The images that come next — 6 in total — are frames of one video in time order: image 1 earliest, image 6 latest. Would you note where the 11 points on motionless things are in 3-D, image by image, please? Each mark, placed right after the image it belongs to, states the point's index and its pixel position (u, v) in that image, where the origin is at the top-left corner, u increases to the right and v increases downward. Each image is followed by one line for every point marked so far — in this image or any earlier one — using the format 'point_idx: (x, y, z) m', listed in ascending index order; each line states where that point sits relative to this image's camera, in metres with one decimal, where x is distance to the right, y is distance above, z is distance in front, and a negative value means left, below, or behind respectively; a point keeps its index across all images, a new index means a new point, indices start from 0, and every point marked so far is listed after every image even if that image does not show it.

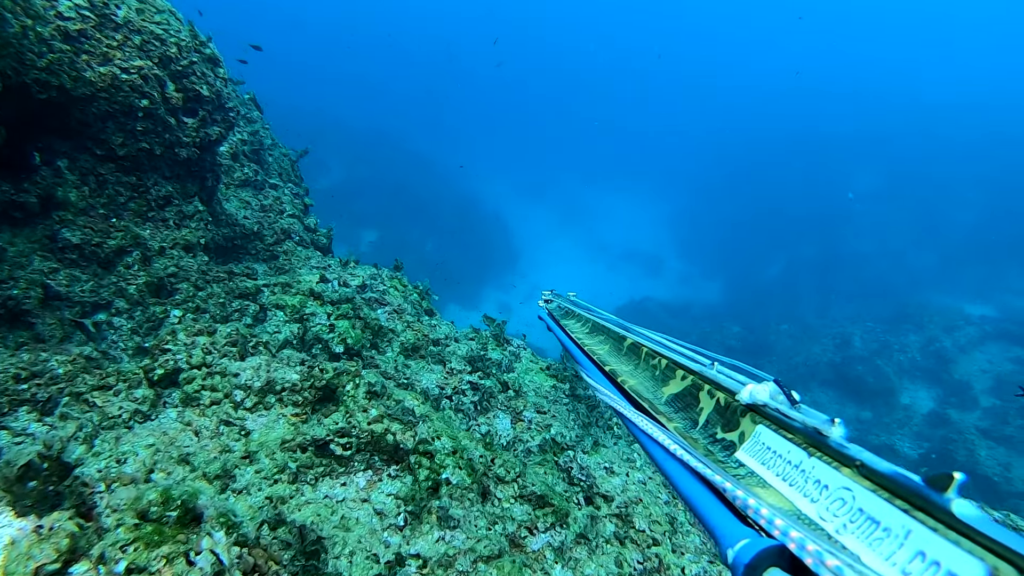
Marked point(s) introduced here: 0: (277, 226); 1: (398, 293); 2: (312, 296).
0: (-2.4, +0.6, +7.4) m
1: (-1.1, -0.1, +7.0) m
2: (-1.6, -0.1, +6.0) m
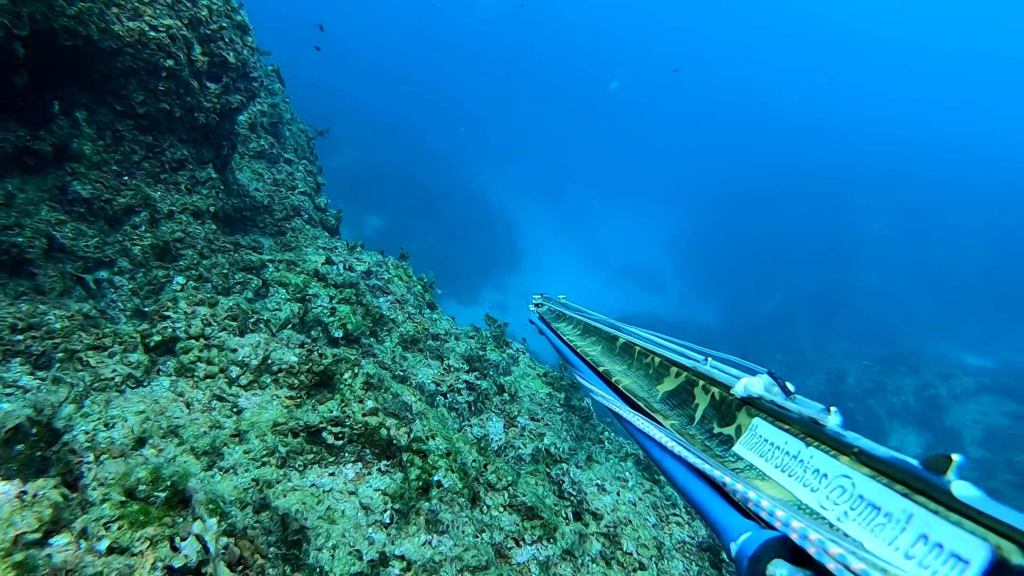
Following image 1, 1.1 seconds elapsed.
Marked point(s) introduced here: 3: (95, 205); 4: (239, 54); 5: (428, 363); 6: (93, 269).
0: (-2.2, +0.8, +7.3) m
1: (-1.0, 0.0, +6.9) m
2: (-1.6, +0.1, +5.9) m
3: (-2.8, +0.6, +5.0) m
4: (-2.3, +2.0, +6.1) m
5: (-0.6, -0.6, +5.7) m
6: (-2.7, +0.1, +4.8) m
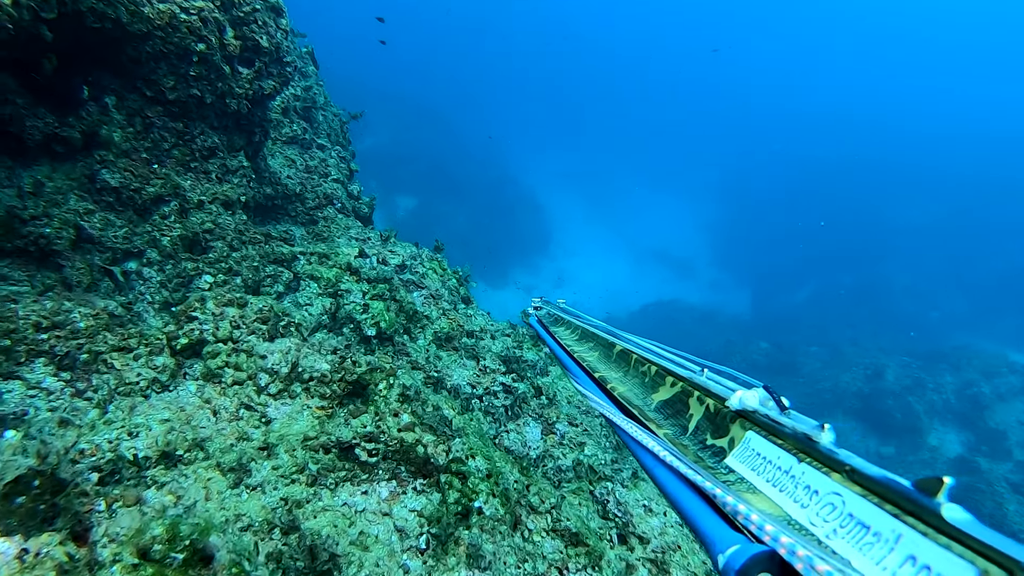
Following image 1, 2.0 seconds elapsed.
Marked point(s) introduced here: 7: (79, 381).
0: (-1.9, +0.9, +7.1) m
1: (-0.7, +0.1, +6.7) m
2: (-1.3, +0.1, +5.7) m
3: (-2.5, +0.6, +4.8) m
4: (-2.0, +2.0, +5.9) m
5: (-0.4, -0.6, +5.4) m
6: (-2.5, +0.2, +4.7) m
7: (-2.0, -0.4, +3.3) m
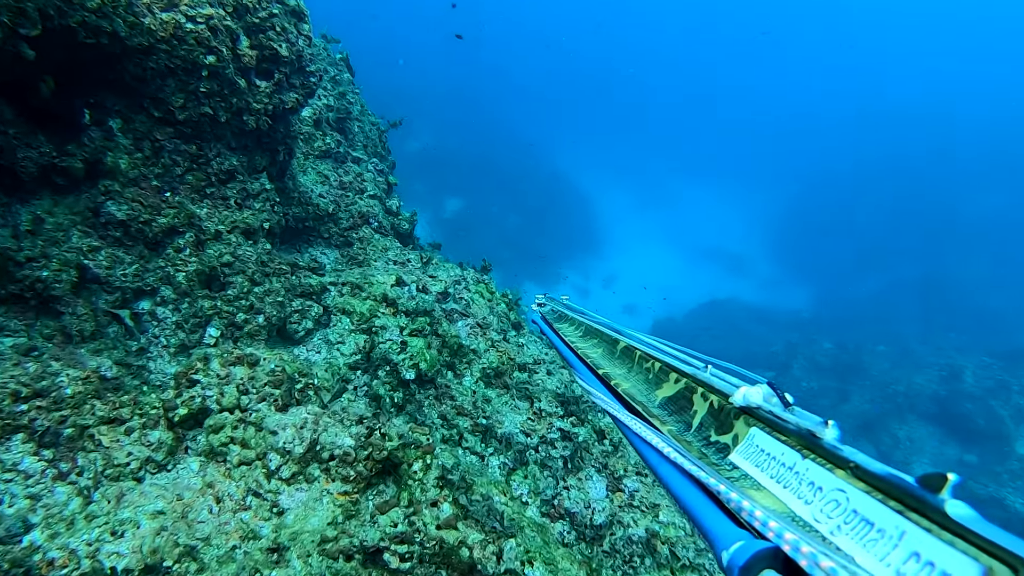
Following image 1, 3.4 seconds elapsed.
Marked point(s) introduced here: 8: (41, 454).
0: (-1.4, +0.7, +6.6) m
1: (-0.2, -0.1, +6.1) m
2: (-0.9, -0.1, +5.1) m
3: (-2.2, +0.4, +4.3) m
4: (-1.6, +1.8, +5.4) m
5: (0.0, -0.8, +4.8) m
6: (-2.1, -0.1, +4.1) m
7: (-1.7, -0.7, +2.8) m
8: (-1.8, -0.7, +2.8) m
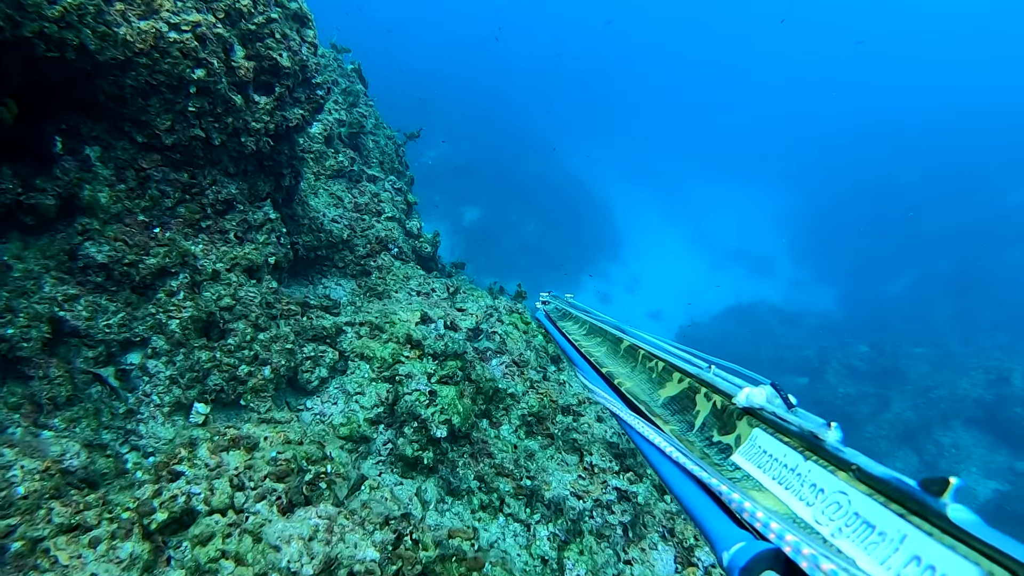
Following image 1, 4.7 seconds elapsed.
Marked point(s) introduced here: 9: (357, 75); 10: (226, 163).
0: (-1.1, +0.4, +6.0) m
1: (0.0, -0.3, +5.4) m
2: (-0.6, -0.3, +4.5) m
3: (-2.0, +0.1, +3.7) m
4: (-1.4, +1.5, +4.8) m
5: (+0.3, -1.0, +4.1) m
6: (-1.9, -0.3, +3.5) m
7: (-1.5, -0.9, +2.2) m
8: (-1.6, -0.9, +2.2) m
9: (-2.1, +3.0, +10.3) m
10: (-1.7, +0.8, +4.5) m
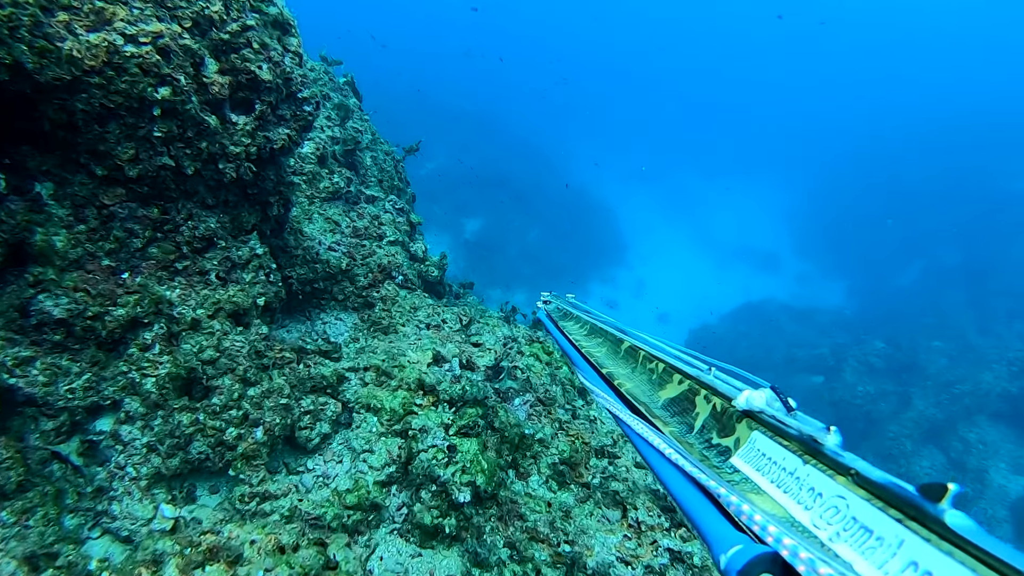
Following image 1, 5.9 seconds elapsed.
0: (-1.0, +0.2, +5.4) m
1: (+0.2, -0.5, +4.9) m
2: (-0.5, -0.5, +3.9) m
3: (-1.9, -0.2, +3.2) m
4: (-1.3, +1.3, +4.3) m
5: (+0.5, -1.1, +3.6) m
6: (-1.8, -0.6, +3.0) m
7: (-1.3, -1.1, +1.6) m
8: (-1.4, -1.1, +1.6) m
9: (-2.1, +2.6, +9.8) m
10: (-1.6, +0.5, +3.9) m
